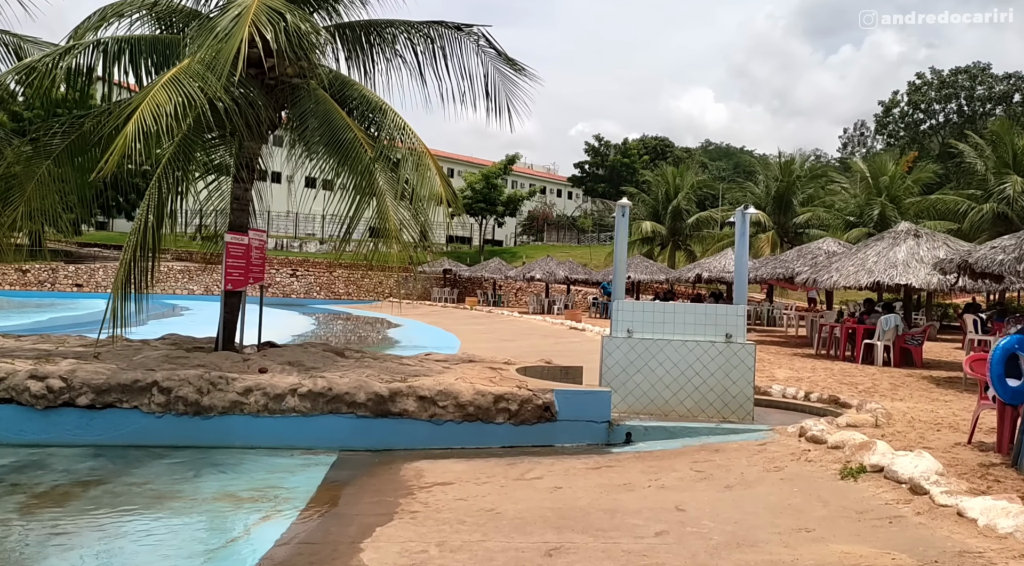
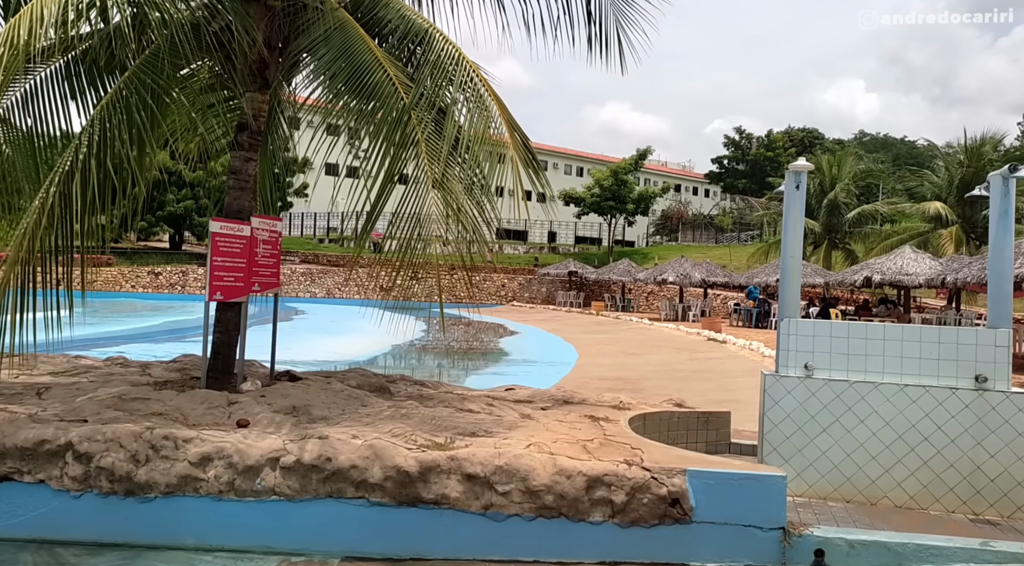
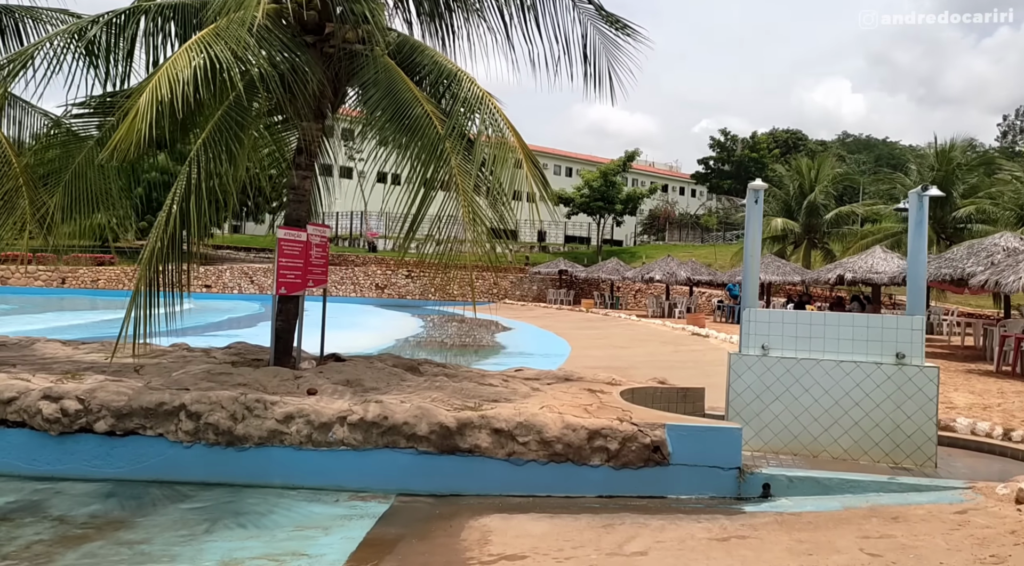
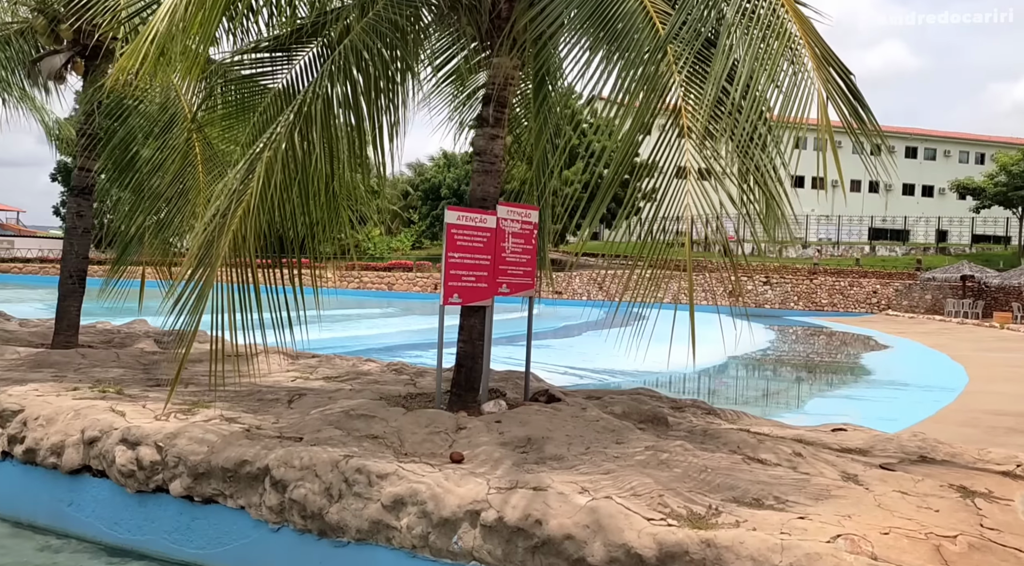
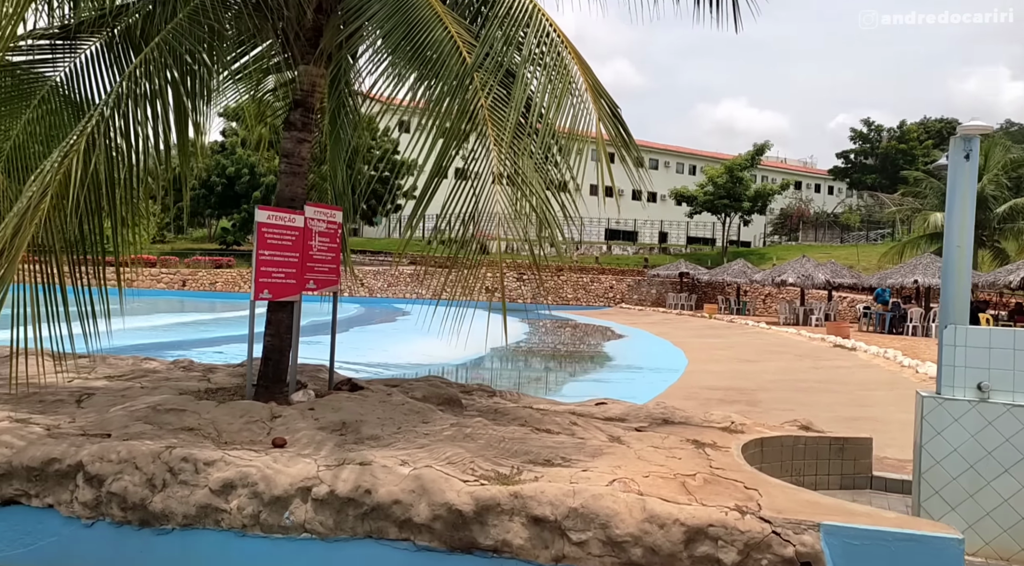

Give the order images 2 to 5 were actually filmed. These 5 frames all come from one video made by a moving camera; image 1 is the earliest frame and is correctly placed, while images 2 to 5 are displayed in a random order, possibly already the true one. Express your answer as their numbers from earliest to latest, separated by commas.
3, 2, 5, 4
